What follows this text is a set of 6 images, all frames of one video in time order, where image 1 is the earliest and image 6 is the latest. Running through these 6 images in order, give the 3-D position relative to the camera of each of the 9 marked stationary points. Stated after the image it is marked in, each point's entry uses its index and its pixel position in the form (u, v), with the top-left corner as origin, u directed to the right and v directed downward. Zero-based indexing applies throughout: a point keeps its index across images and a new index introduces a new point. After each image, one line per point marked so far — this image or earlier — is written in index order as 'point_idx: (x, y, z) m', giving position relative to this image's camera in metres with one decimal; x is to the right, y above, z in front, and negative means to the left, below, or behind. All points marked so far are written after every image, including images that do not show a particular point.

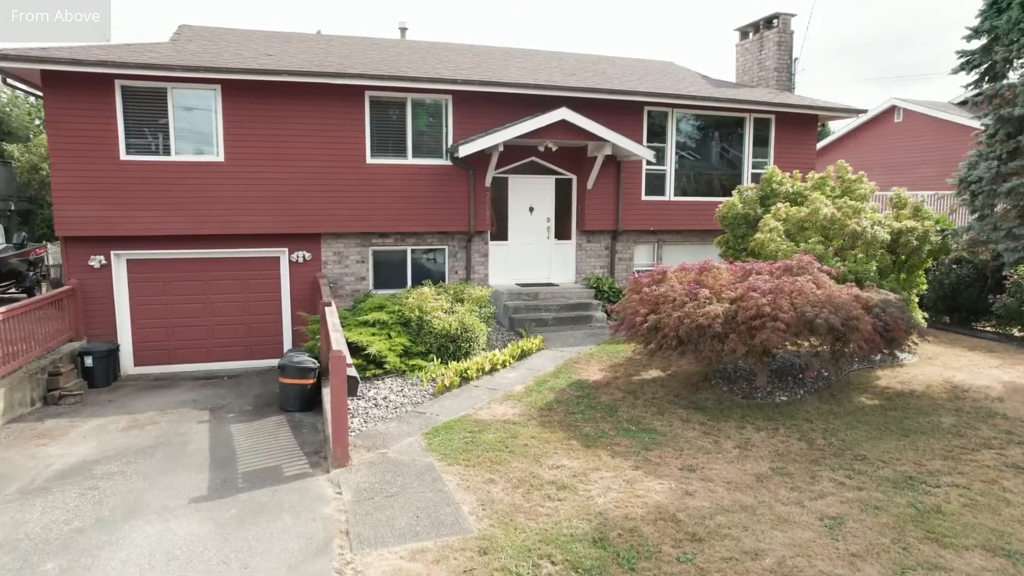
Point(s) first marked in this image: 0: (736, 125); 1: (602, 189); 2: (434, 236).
0: (+4.2, +3.1, +13.4) m
1: (+1.6, +1.7, +12.5) m
2: (-1.3, +0.9, +11.9) m
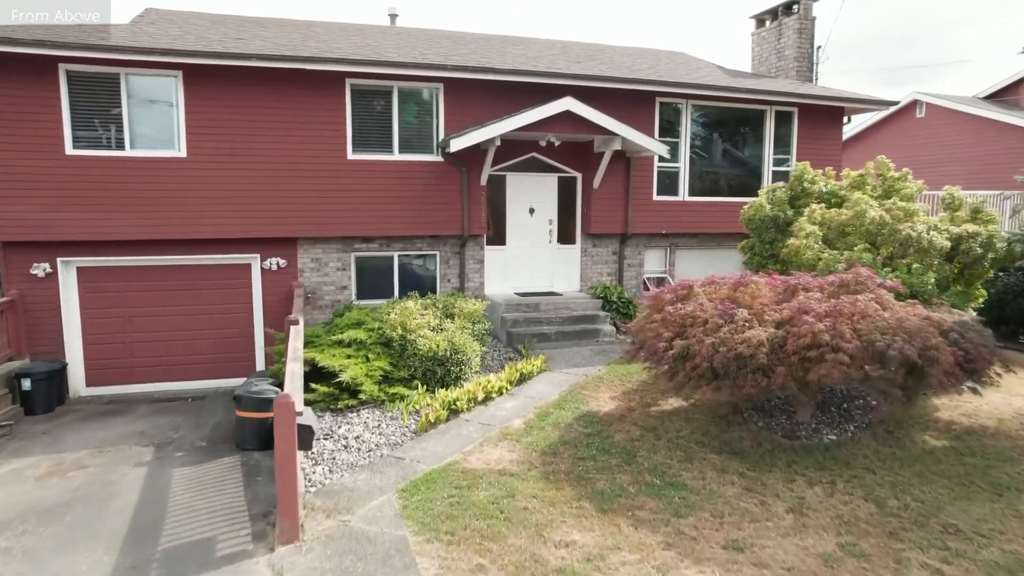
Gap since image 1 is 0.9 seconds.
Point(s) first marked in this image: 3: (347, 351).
0: (+4.2, +2.9, +12.2) m
1: (+1.6, +1.6, +11.4) m
2: (-1.3, +0.7, +10.7) m
3: (-1.7, -0.7, +7.4) m
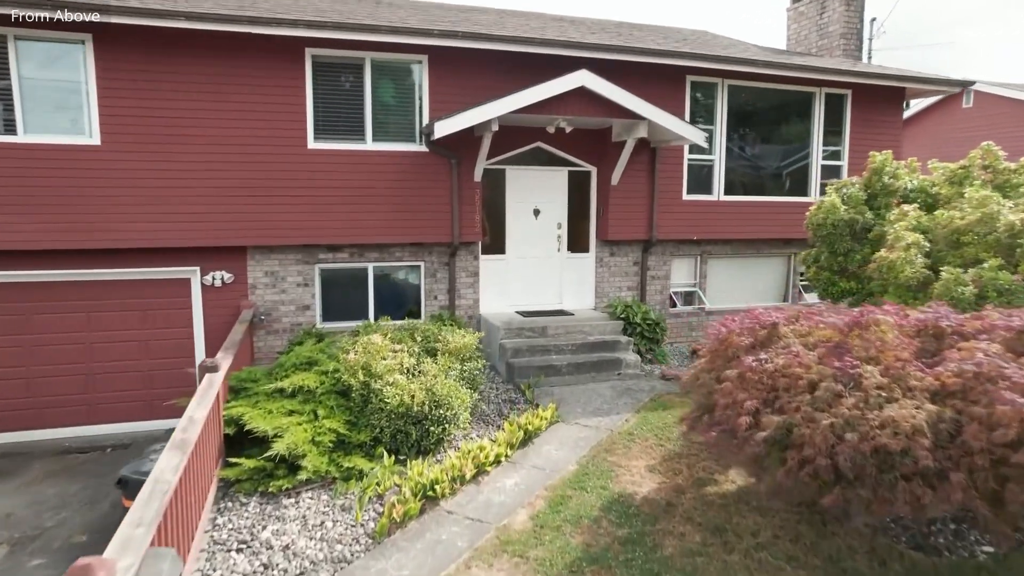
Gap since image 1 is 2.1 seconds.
0: (+4.2, +2.7, +10.3) m
1: (+1.6, +1.3, +9.4) m
2: (-1.3, +0.5, +8.8) m
3: (-1.7, -0.9, +5.4) m
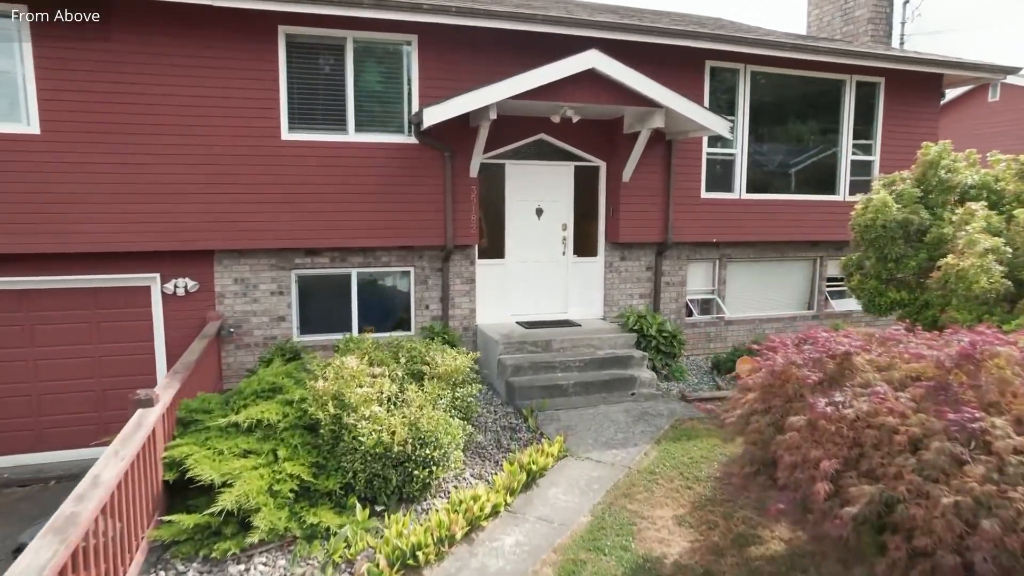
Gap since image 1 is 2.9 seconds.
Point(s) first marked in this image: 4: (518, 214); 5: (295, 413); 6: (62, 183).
0: (+4.2, +2.6, +9.3) m
1: (+1.6, +1.3, +8.5) m
2: (-1.3, +0.4, +7.9) m
3: (-1.7, -1.0, +4.5) m
4: (+0.1, +0.9, +8.4) m
5: (-1.5, -0.8, +4.8) m
6: (-4.2, +1.0, +6.6) m
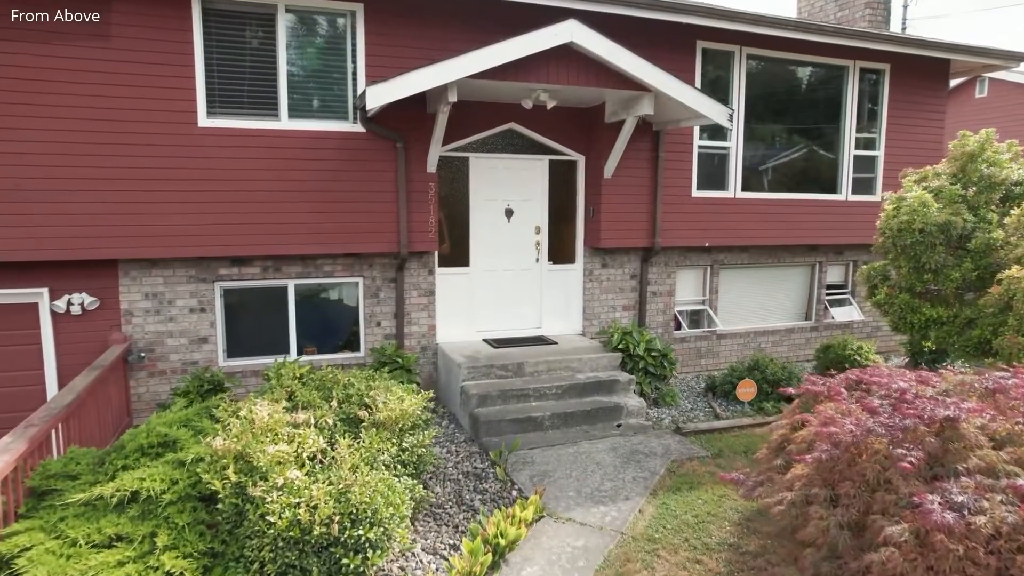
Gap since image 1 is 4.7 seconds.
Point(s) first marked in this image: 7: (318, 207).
0: (+3.8, +2.5, +8.4) m
1: (+1.2, +1.1, +7.5) m
2: (-1.7, +0.3, +6.7) m
3: (-1.9, -1.1, +3.3) m
4: (-0.3, +0.7, +7.3) m
5: (-1.7, -1.0, +3.7) m
6: (-4.4, +0.8, +5.3) m
7: (-1.8, +0.7, +6.4) m
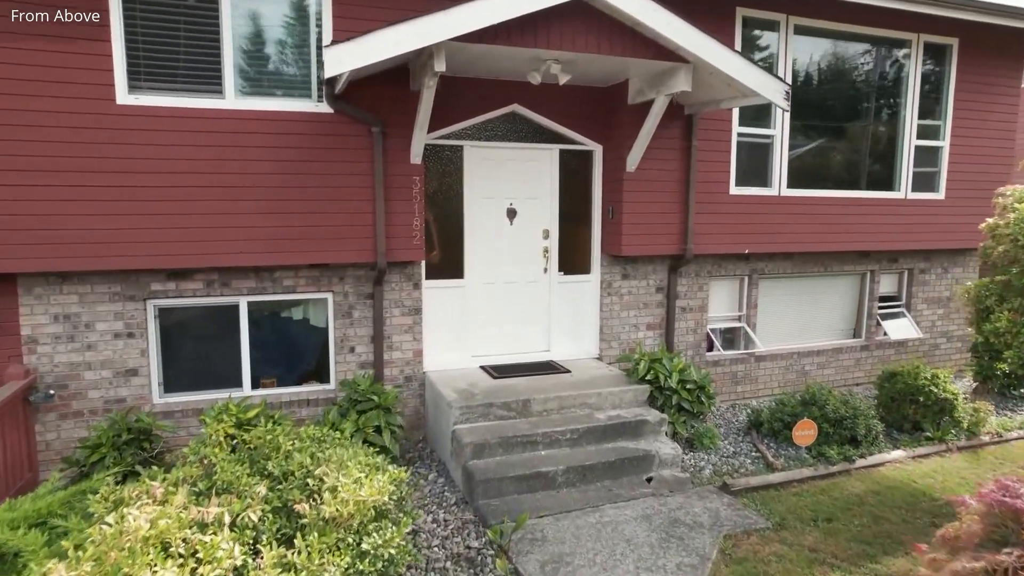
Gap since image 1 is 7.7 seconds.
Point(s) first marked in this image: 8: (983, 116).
0: (+3.8, +2.3, +7.2) m
1: (+1.2, +1.0, +6.2) m
2: (-1.6, +0.1, +5.5) m
3: (-1.9, -1.3, +2.1) m
4: (-0.3, +0.6, +6.0) m
5: (-1.6, -1.1, +2.4) m
6: (-4.4, +0.7, +4.1) m
7: (-1.7, +0.6, +5.2) m
8: (+5.1, +1.8, +7.7) m
